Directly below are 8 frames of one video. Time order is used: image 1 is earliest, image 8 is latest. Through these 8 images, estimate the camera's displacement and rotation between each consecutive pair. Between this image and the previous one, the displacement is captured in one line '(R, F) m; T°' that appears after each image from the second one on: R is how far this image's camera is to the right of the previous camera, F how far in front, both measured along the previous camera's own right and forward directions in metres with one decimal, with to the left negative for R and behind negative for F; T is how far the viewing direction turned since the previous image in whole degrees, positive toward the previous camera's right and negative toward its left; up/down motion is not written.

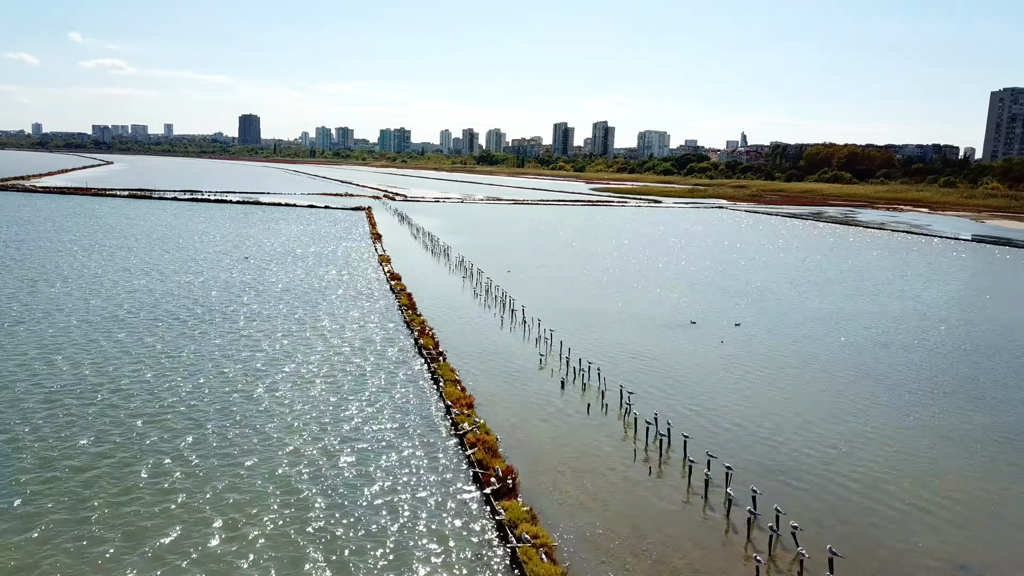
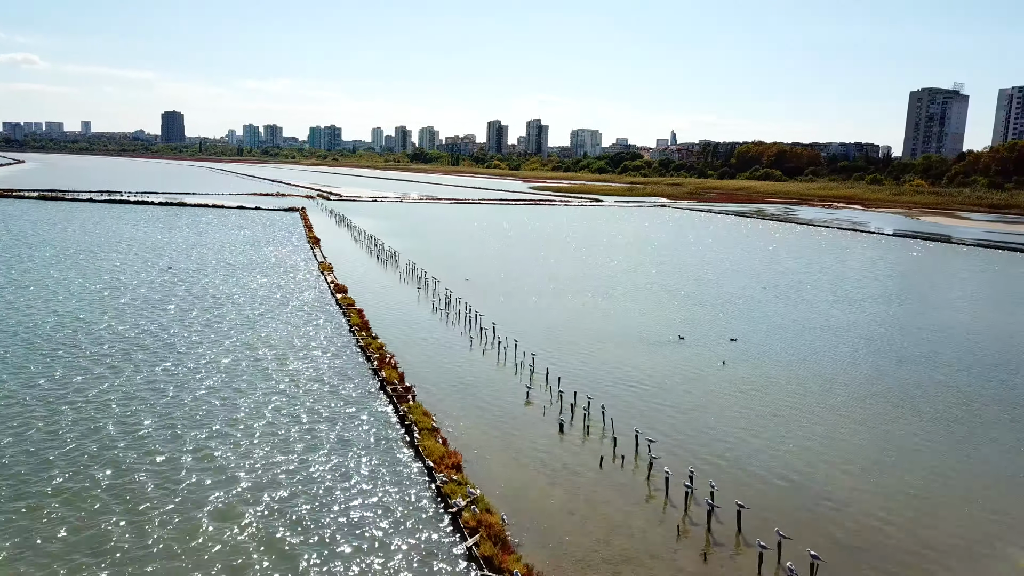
(-1.0, +3.5) m; +5°
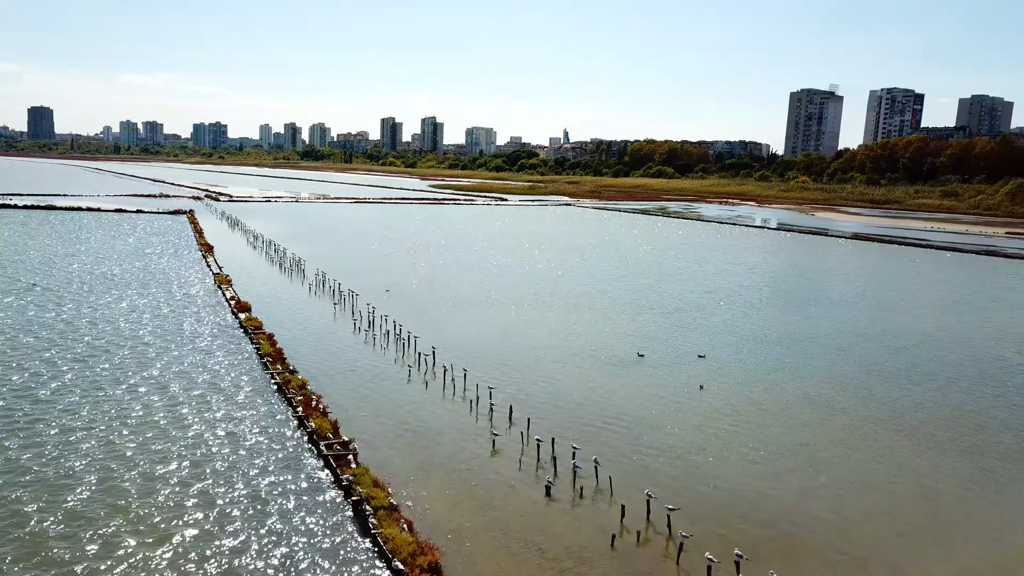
(-1.2, +3.3) m; +7°
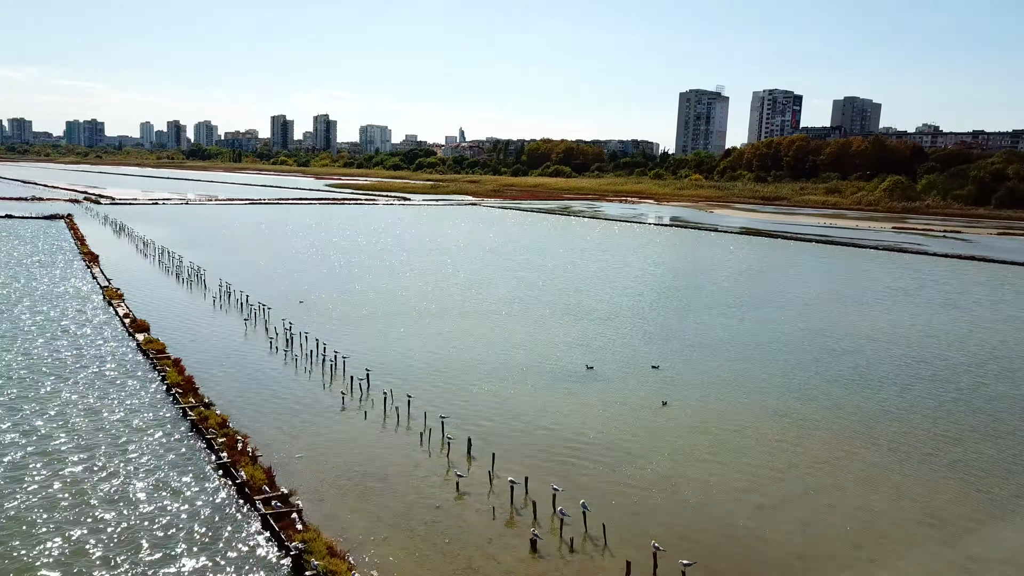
(-1.0, +1.9) m; +7°
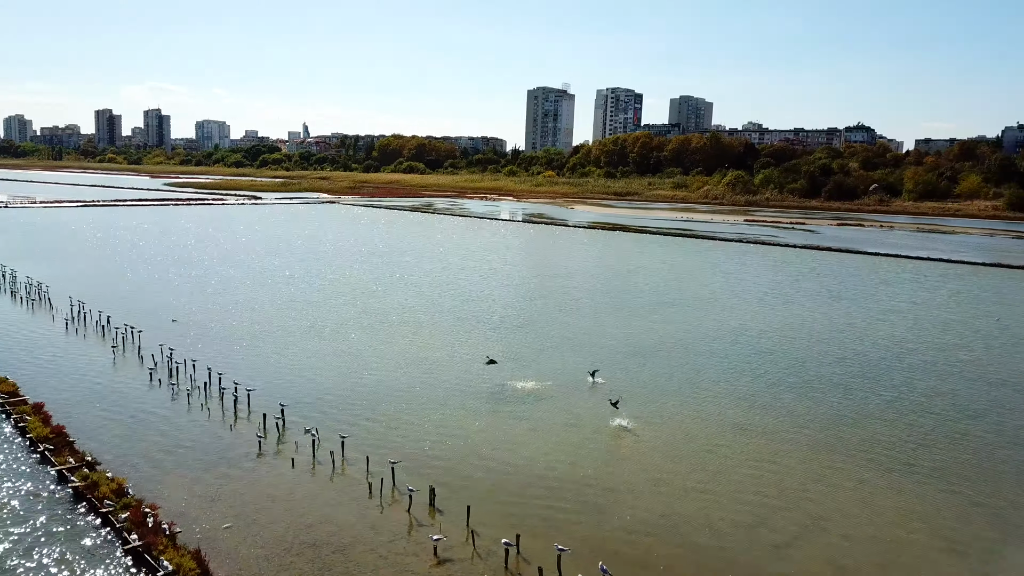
(-1.7, +2.2) m; +10°
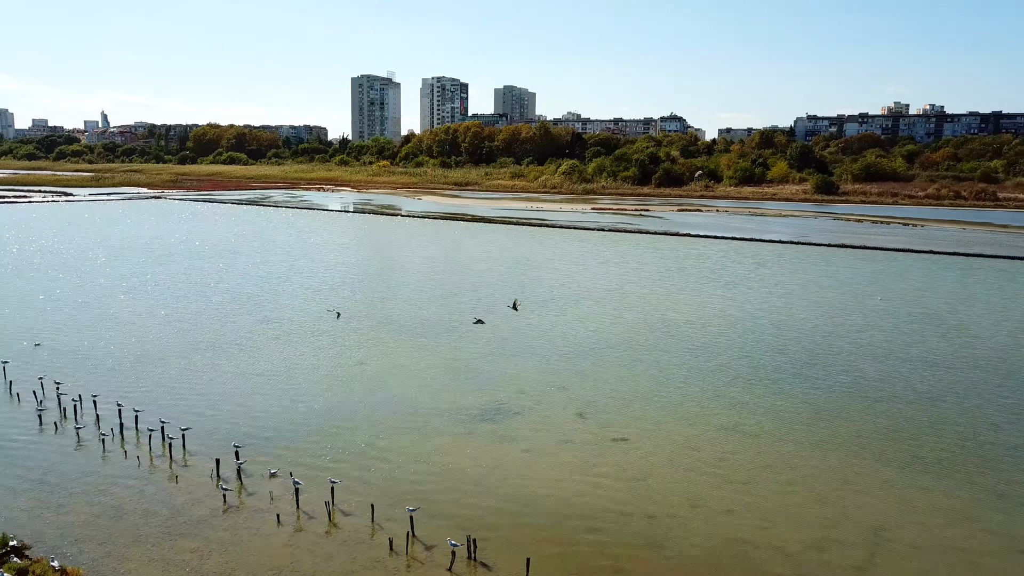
(-2.8, +1.9) m; +12°
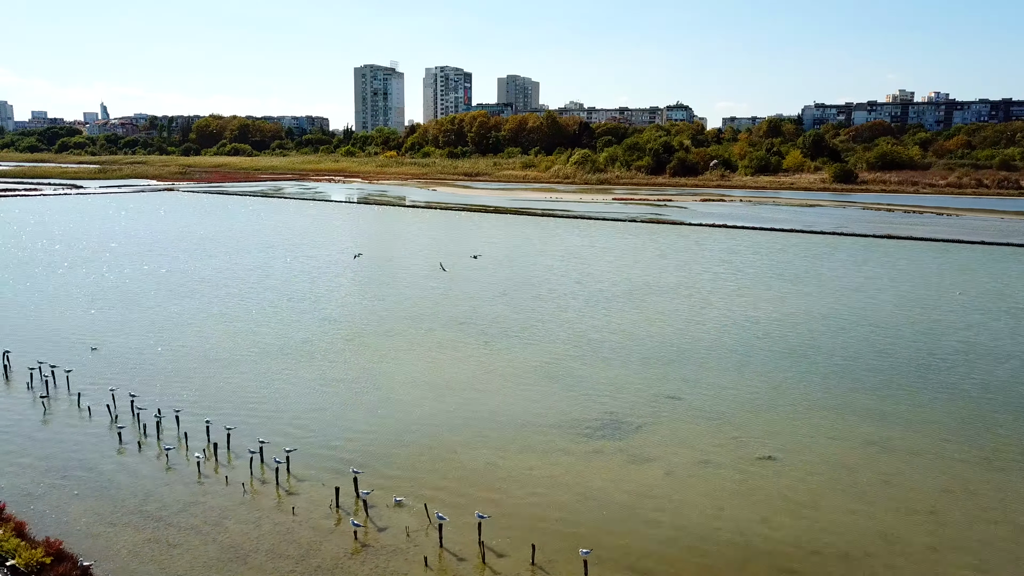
(-2.3, +1.5) m; 0°
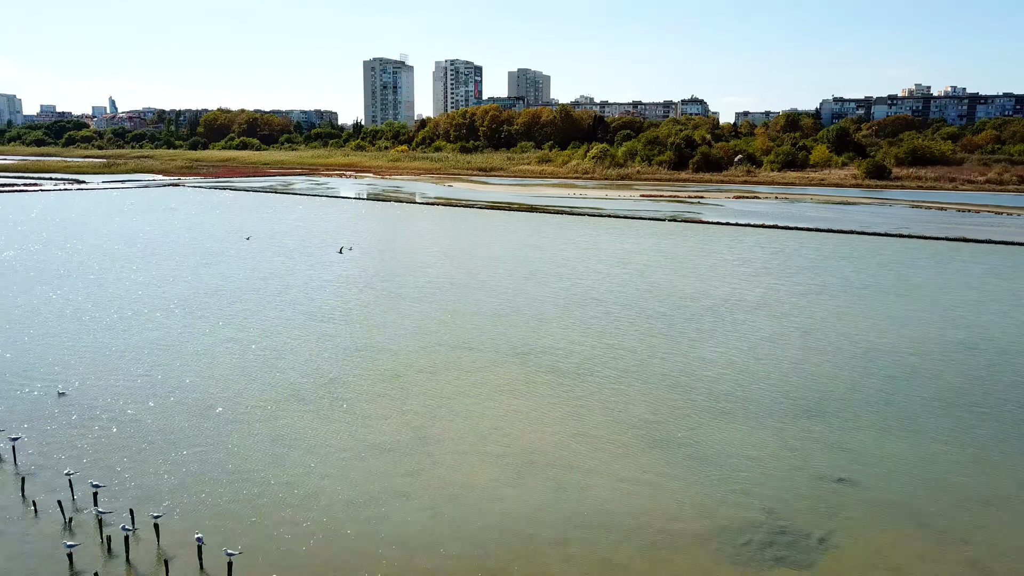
(-1.6, +4.7) m; -1°
